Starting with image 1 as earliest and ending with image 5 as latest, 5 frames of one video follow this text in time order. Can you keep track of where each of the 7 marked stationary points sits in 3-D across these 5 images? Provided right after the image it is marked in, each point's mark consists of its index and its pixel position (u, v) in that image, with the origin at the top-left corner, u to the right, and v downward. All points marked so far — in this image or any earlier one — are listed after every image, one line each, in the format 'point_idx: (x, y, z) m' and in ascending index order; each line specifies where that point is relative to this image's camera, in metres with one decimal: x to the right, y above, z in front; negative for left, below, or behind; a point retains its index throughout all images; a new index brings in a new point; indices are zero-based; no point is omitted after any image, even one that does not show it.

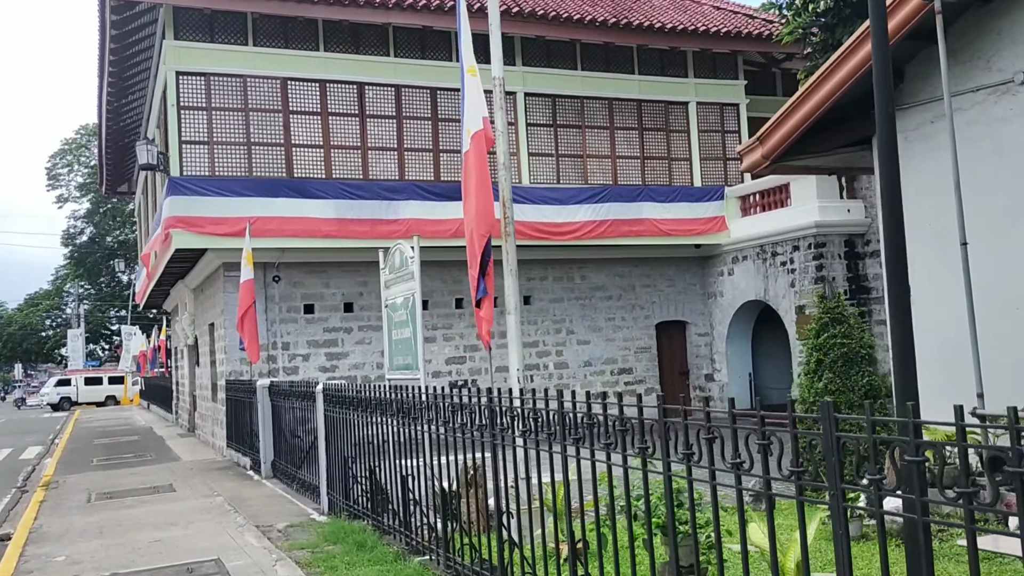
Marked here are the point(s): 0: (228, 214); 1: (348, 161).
0: (-4.4, +1.1, +14.7) m
1: (-2.8, +2.1, +15.9) m
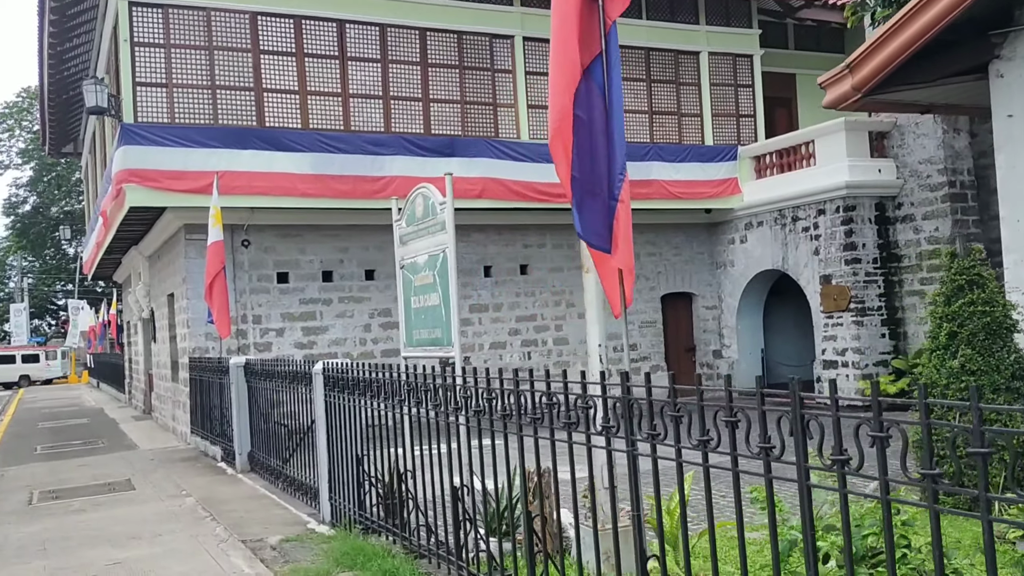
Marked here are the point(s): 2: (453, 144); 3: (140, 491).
0: (-4.4, +1.6, +12.8) m
1: (-2.7, +2.6, +14.1) m
2: (-0.9, +2.2, +14.6) m
3: (-3.7, -2.0, +9.3) m
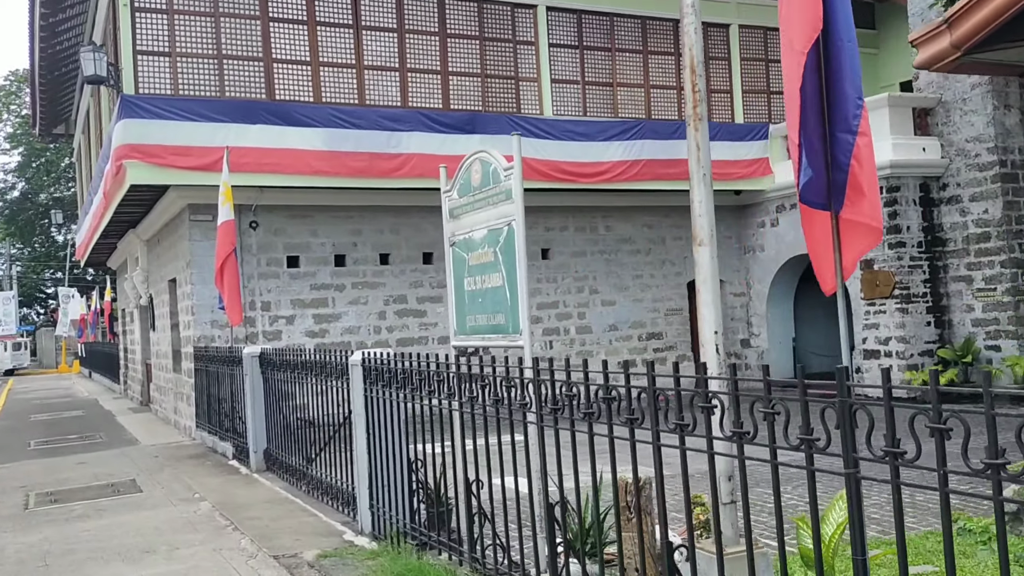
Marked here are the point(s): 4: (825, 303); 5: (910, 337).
0: (-4.0, +1.8, +11.9) m
1: (-2.4, +2.9, +13.2) m
2: (-0.6, +2.4, +13.7) m
3: (-3.2, -1.8, +8.4) m
4: (+5.7, -0.3, +17.2) m
5: (+5.8, -0.7, +13.9) m
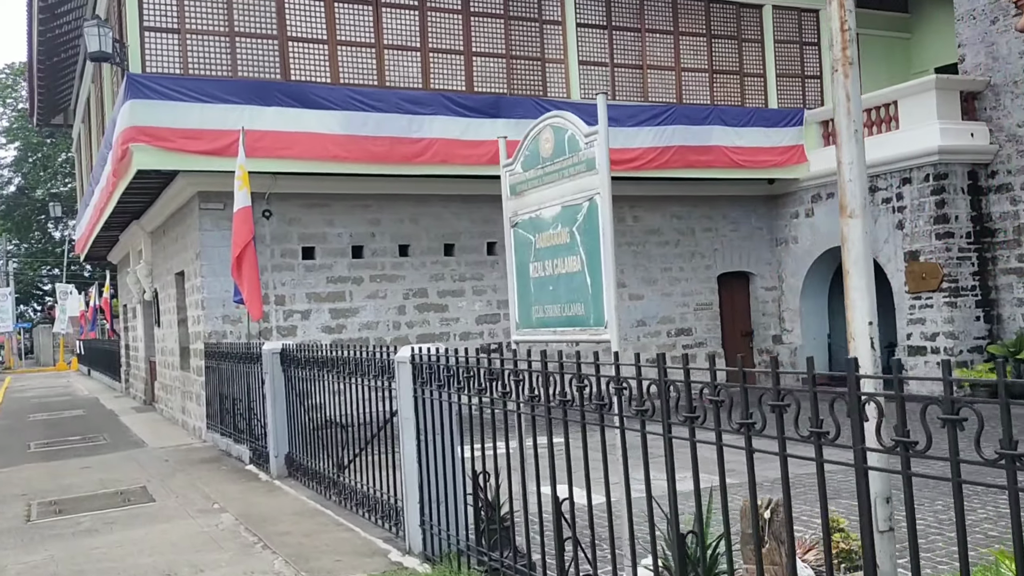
0: (-3.6, +1.9, +11.2) m
1: (-2.0, +3.0, +12.4) m
2: (-0.2, +2.5, +13.0) m
3: (-2.8, -1.8, +7.7) m
4: (+6.1, -0.1, +16.5) m
5: (+6.2, -0.6, +13.1) m
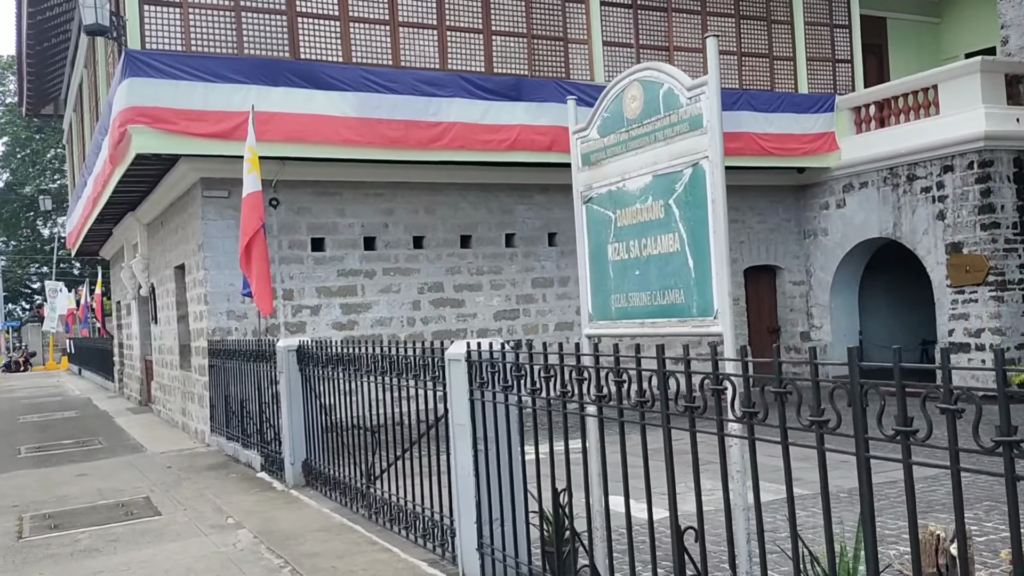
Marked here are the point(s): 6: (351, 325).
0: (-3.3, +2.0, +10.4) m
1: (-1.7, +3.0, +11.6) m
2: (+0.1, +2.6, +12.2) m
3: (-2.5, -1.7, +6.9) m
4: (+6.3, -0.1, +15.8) m
5: (+6.5, -0.5, +12.5) m
6: (-2.0, -0.5, +12.1) m
